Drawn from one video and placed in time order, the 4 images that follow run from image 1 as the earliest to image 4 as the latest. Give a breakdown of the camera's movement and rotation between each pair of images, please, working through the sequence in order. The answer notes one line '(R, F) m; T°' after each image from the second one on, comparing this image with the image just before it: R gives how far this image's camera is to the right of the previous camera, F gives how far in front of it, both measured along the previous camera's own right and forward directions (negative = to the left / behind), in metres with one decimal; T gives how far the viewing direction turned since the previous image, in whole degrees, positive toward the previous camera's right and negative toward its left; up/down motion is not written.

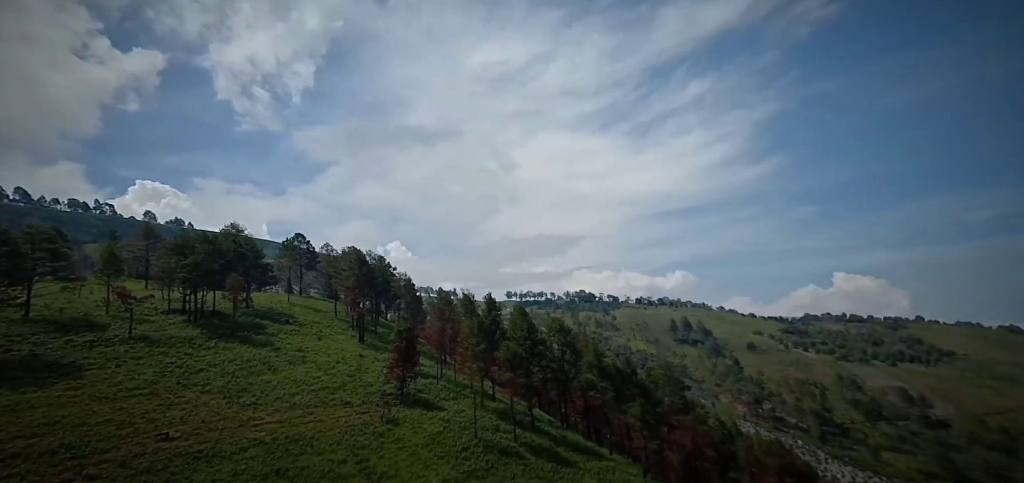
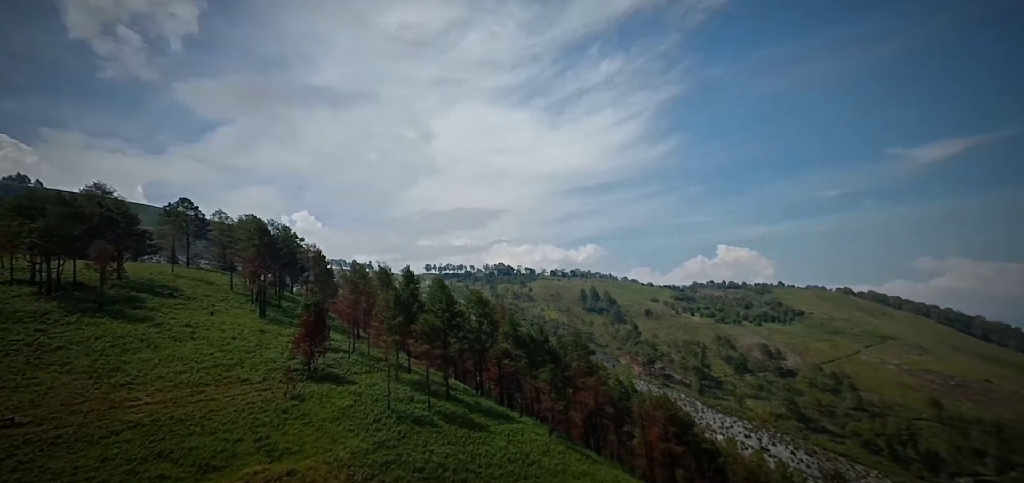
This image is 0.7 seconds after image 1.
(+1.3, +1.8) m; +7°
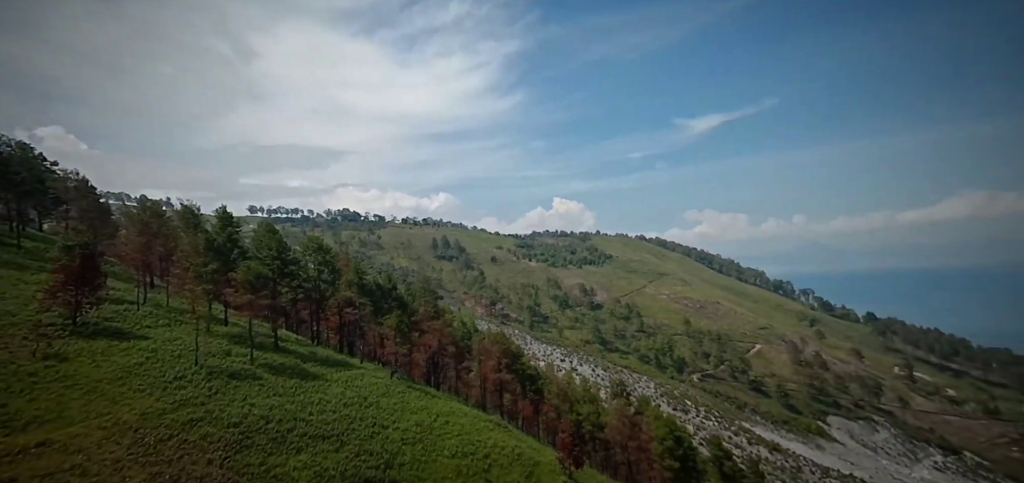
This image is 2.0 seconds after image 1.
(+4.0, +6.8) m; +15°
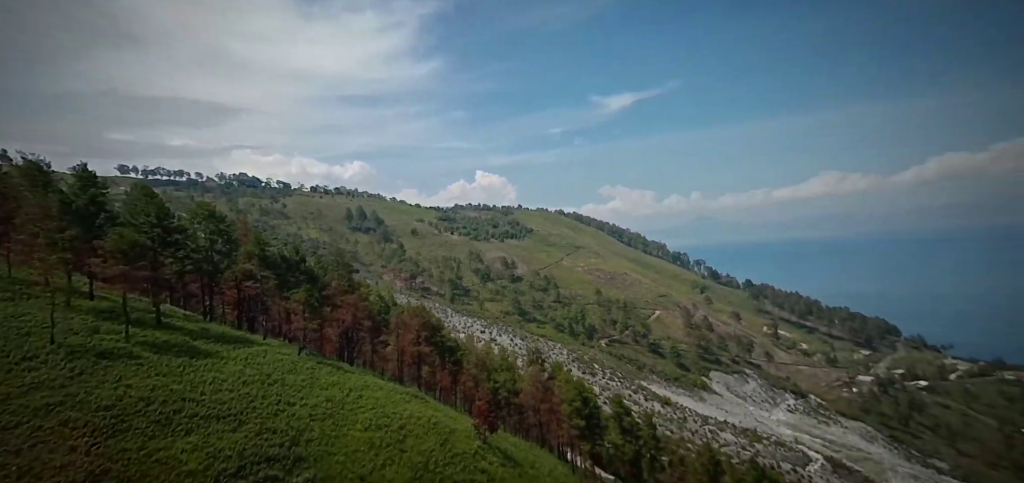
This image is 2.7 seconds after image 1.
(+3.7, +3.6) m; +9°
